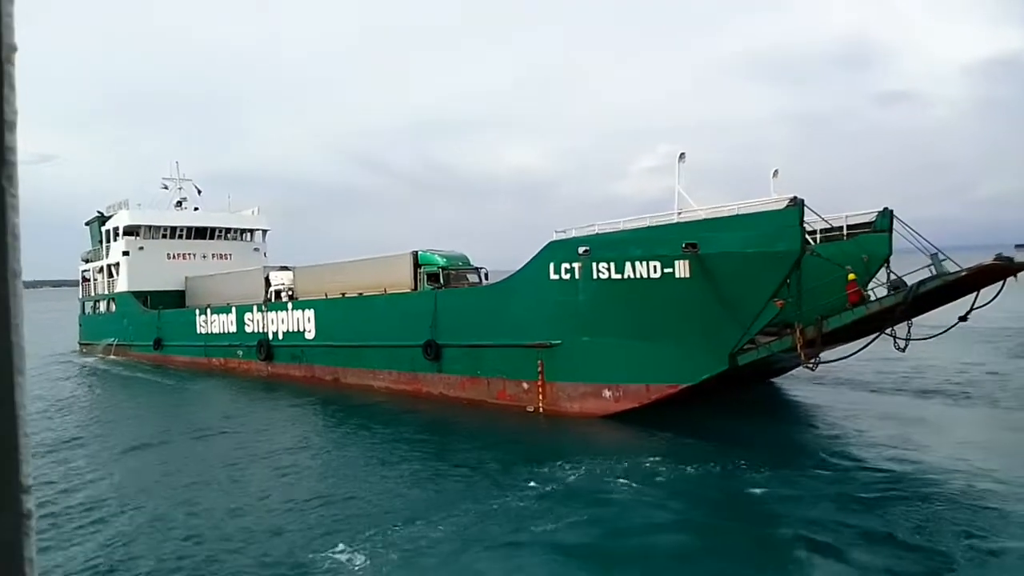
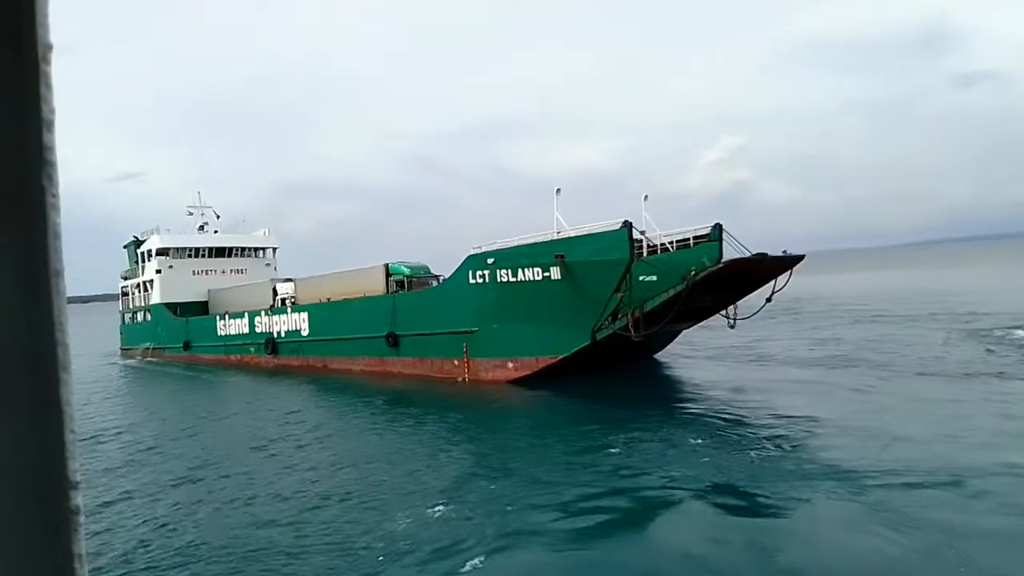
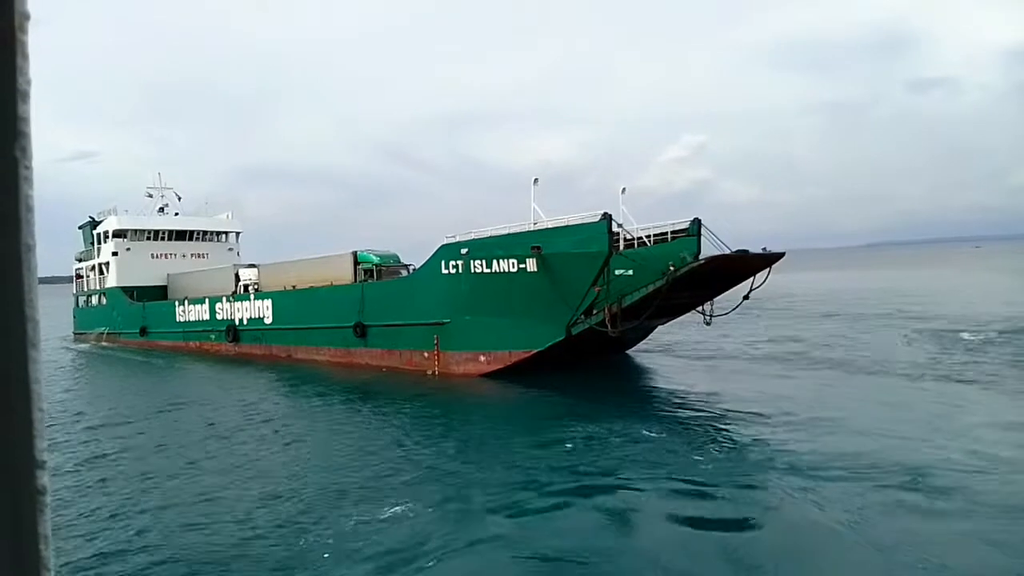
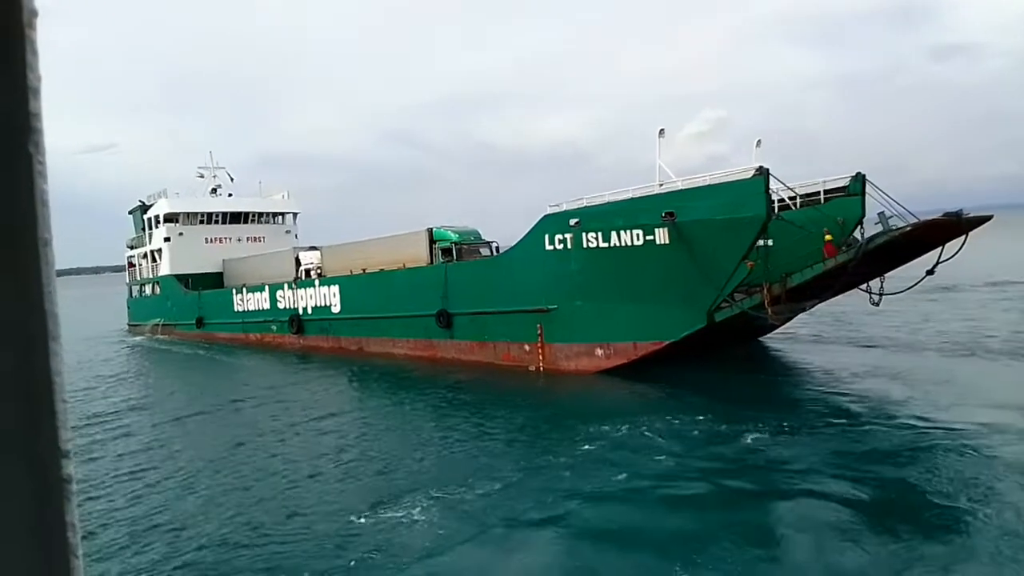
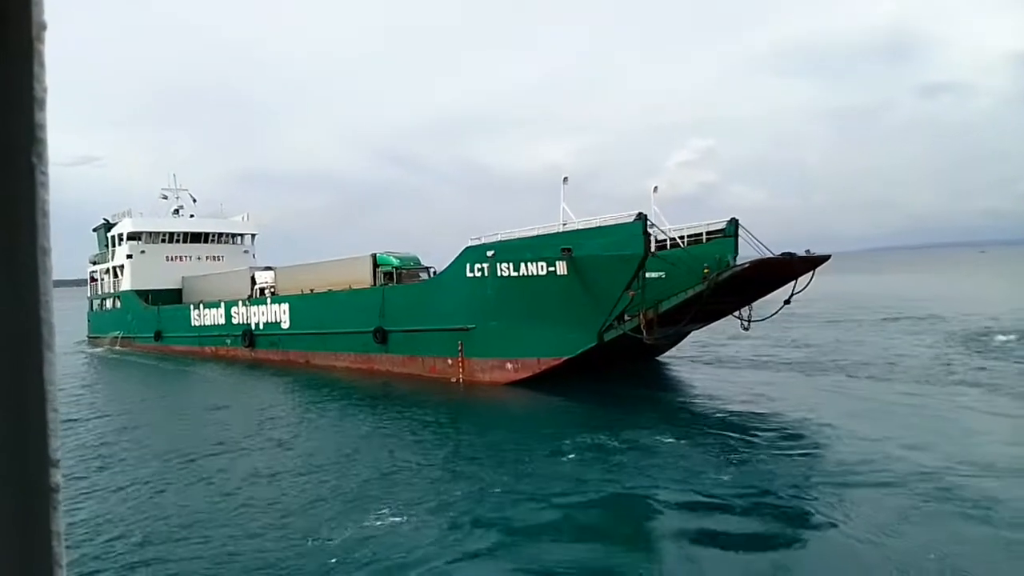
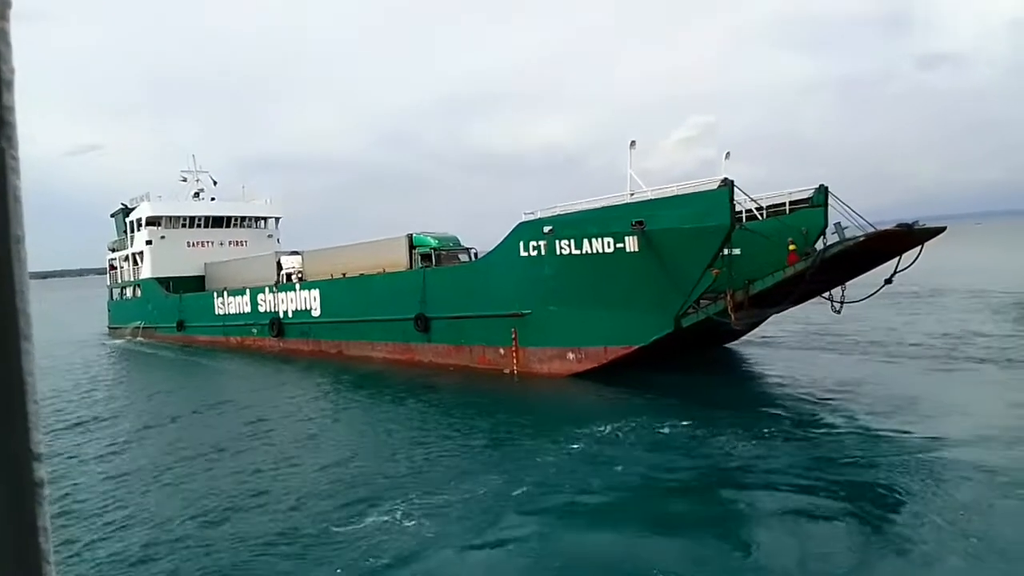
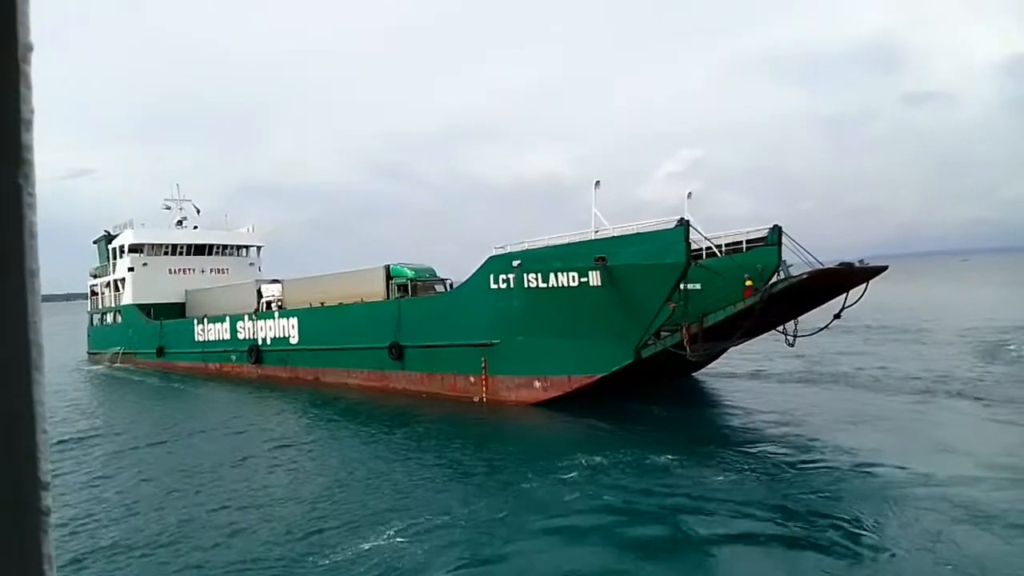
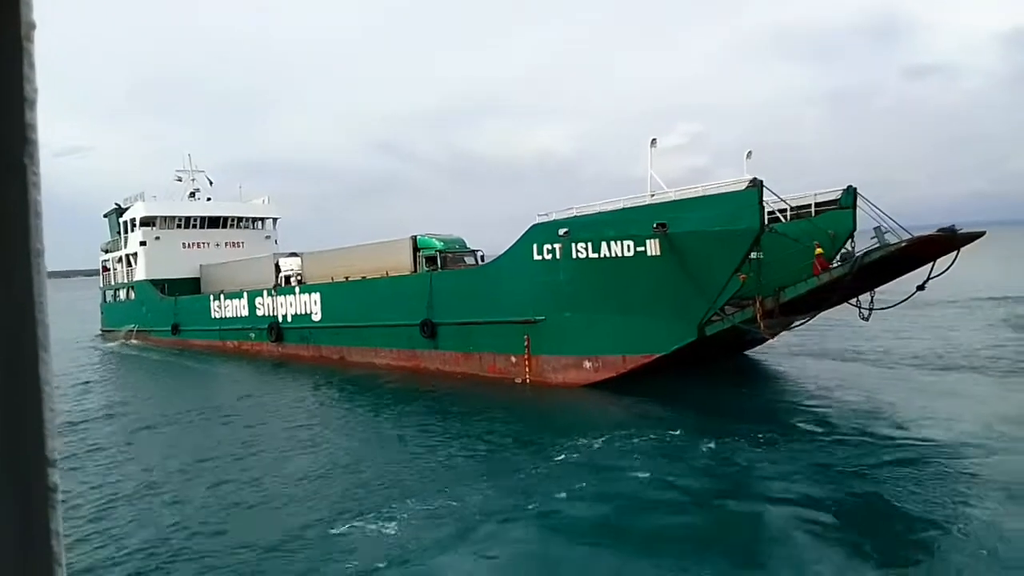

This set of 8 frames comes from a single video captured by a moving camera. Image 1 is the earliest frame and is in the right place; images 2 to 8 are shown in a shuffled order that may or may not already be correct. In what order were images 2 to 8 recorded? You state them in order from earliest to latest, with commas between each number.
8, 4, 6, 7, 5, 3, 2
